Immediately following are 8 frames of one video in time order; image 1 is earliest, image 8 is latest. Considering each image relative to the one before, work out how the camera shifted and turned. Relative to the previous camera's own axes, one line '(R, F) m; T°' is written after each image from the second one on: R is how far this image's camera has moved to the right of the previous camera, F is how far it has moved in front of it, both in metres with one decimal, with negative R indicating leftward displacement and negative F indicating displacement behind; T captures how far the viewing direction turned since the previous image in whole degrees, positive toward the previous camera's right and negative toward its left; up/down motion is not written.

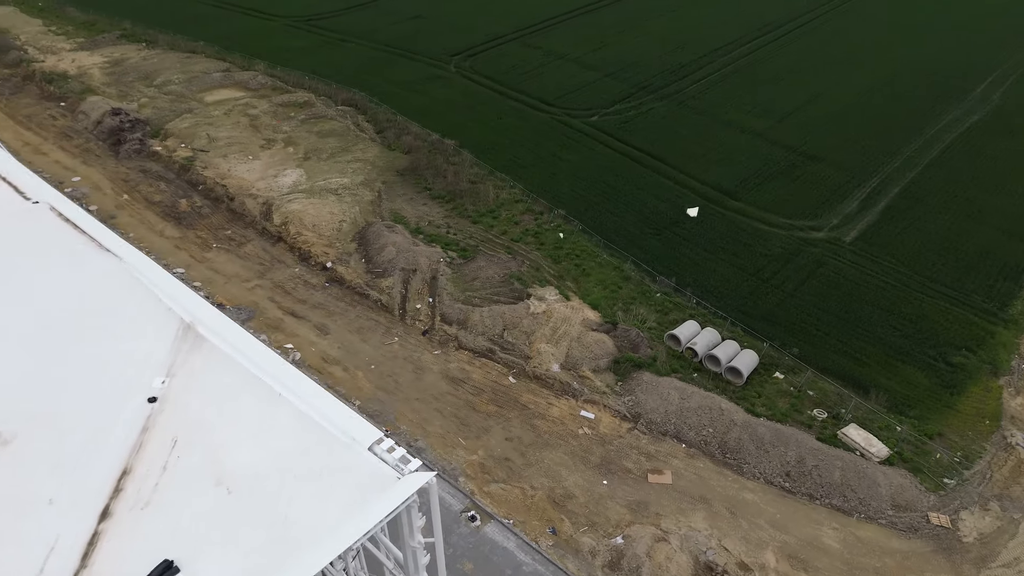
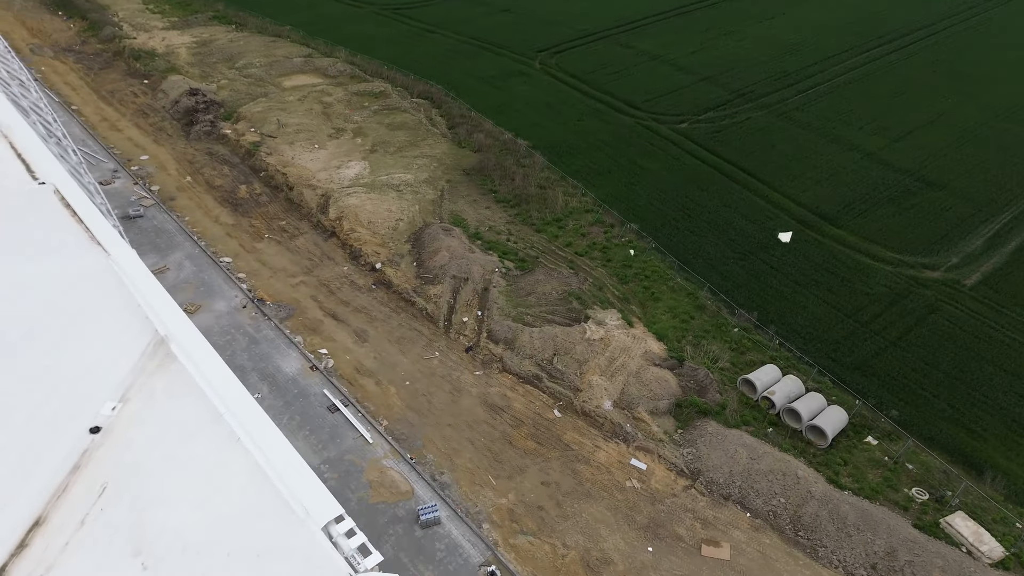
(+0.6, +1.9) m; -7°
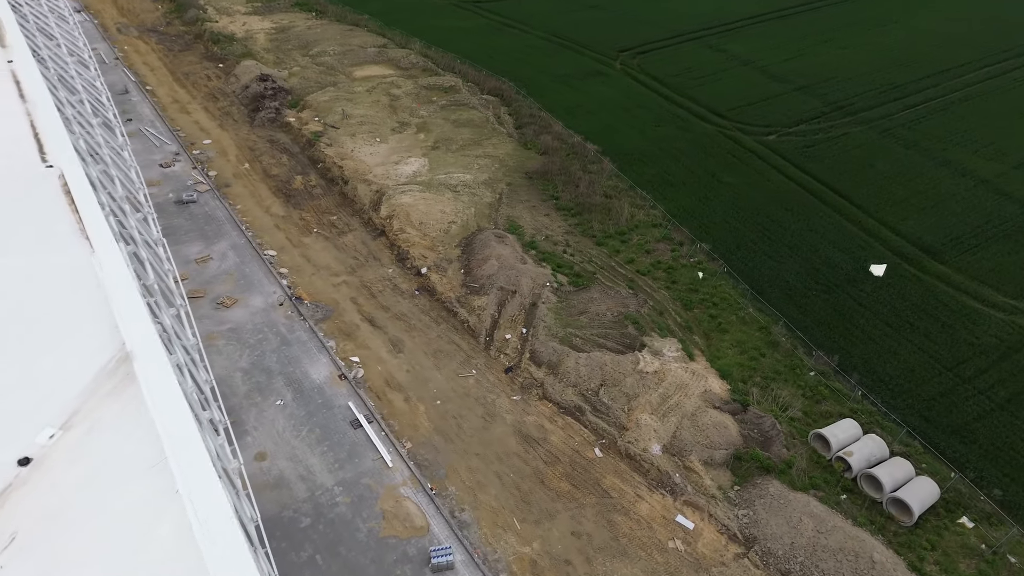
(+0.5, +1.5) m; -6°
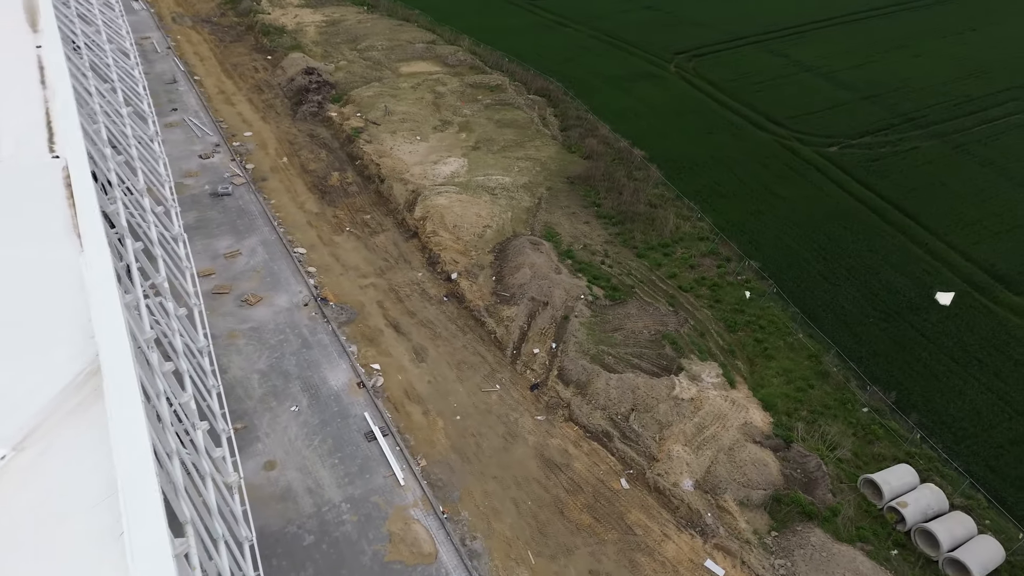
(+0.3, +0.9) m; -4°
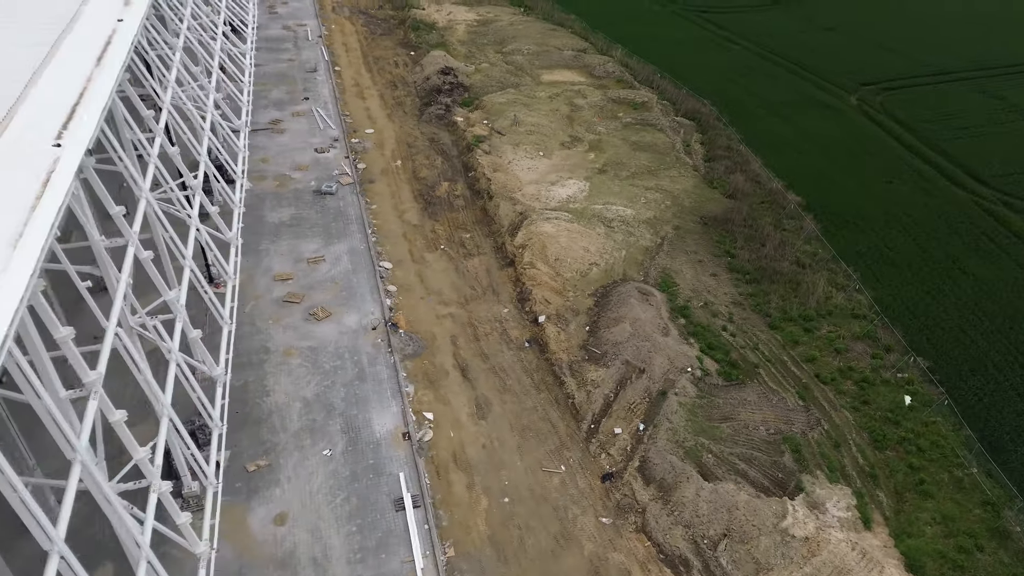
(+0.9, +2.6) m; -11°
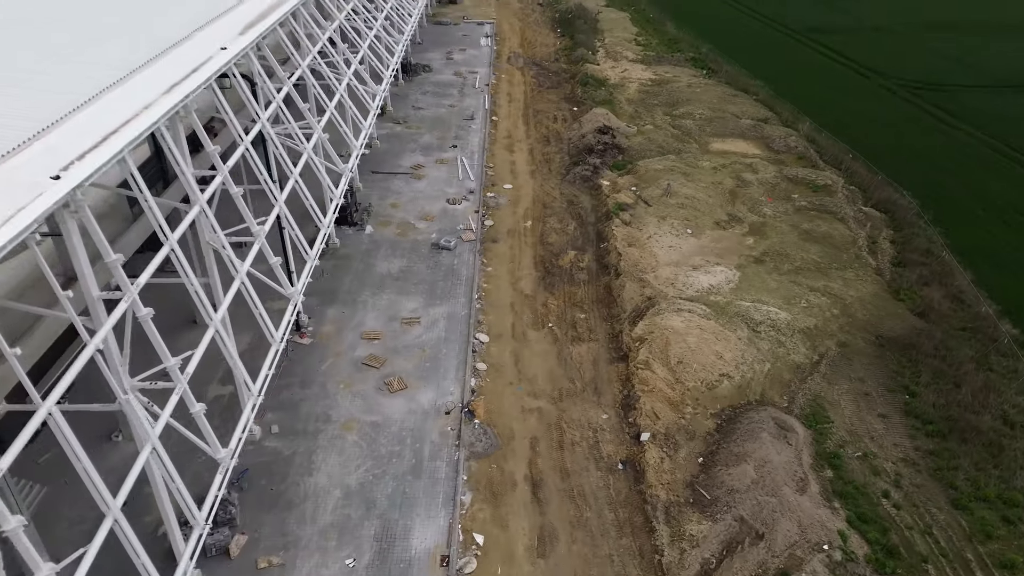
(+1.0, +2.5) m; -13°
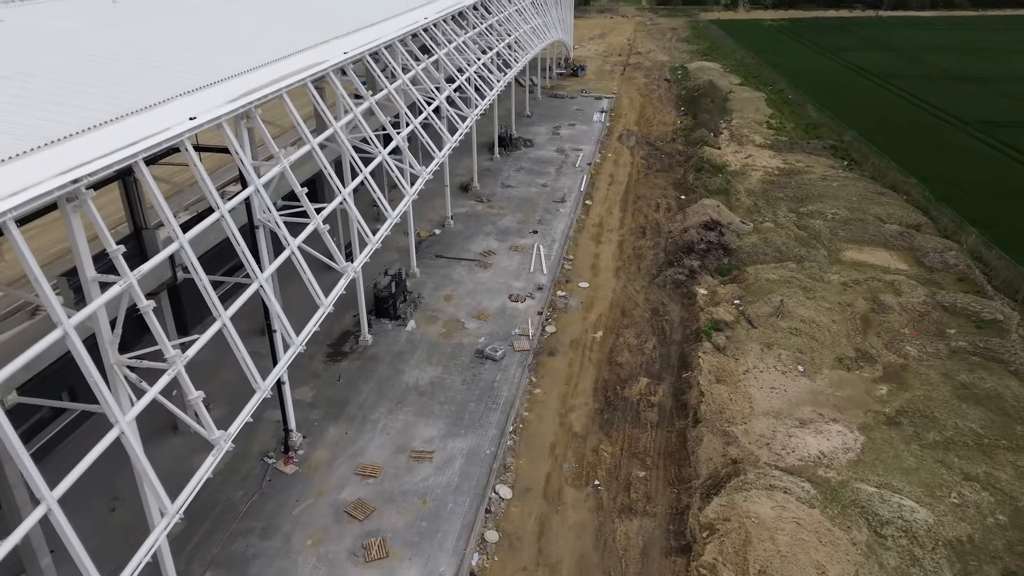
(+1.3, +3.3) m; -10°
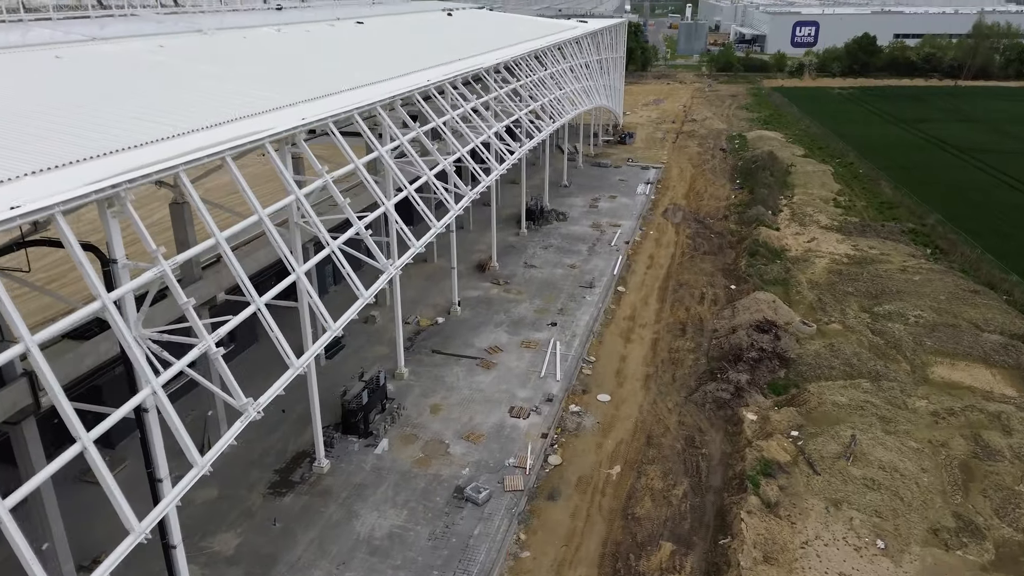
(+1.0, +3.1) m; -4°
